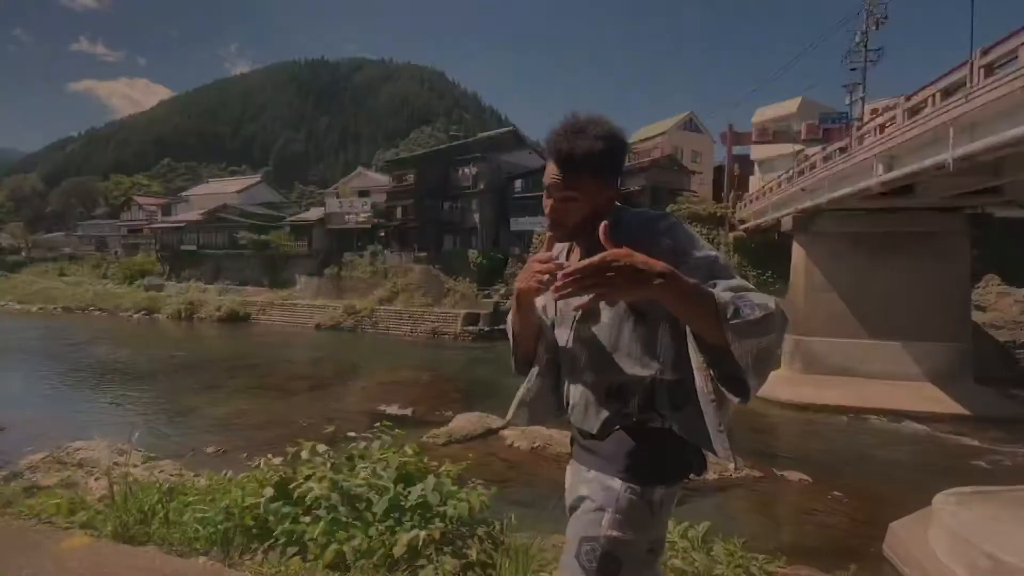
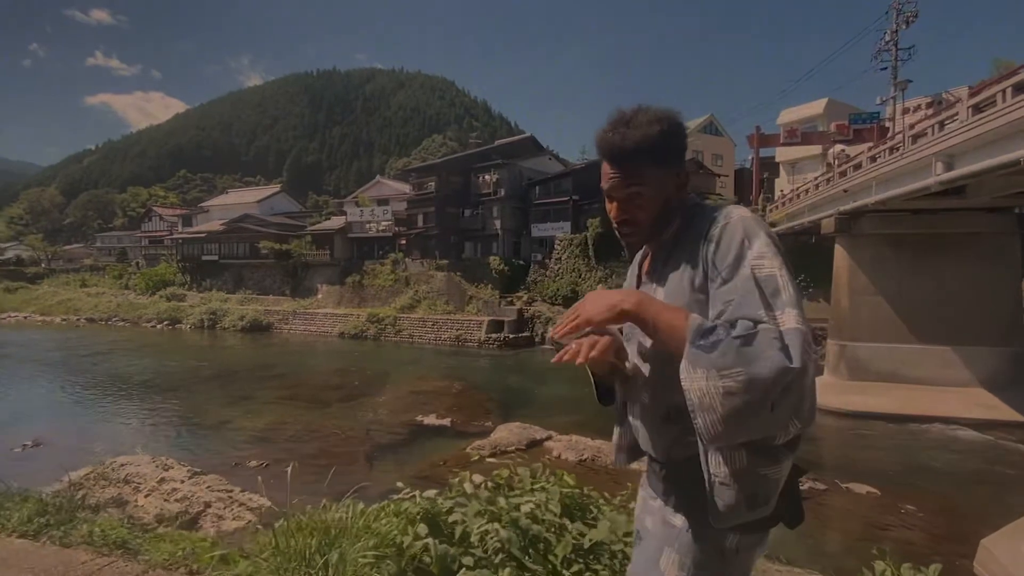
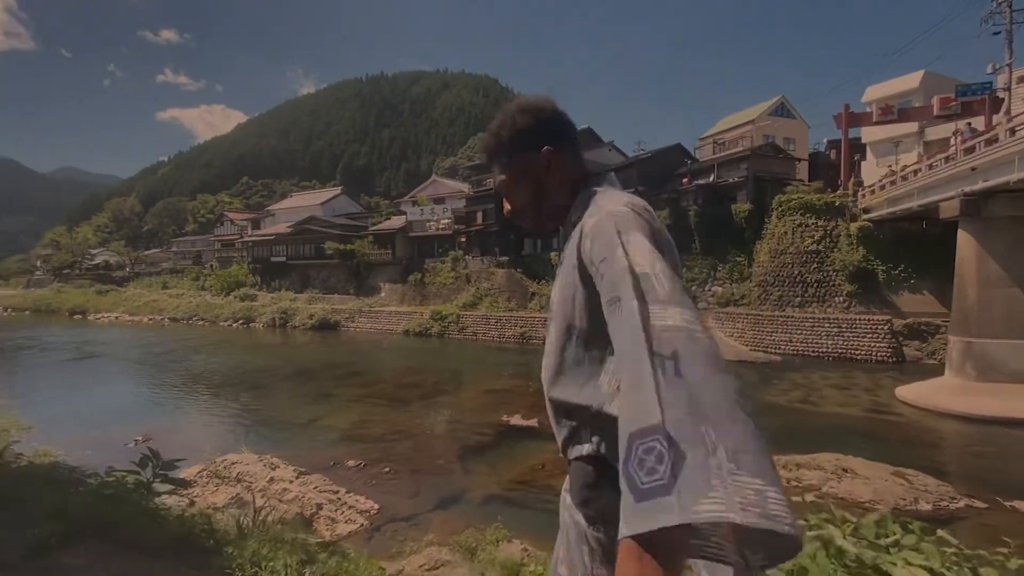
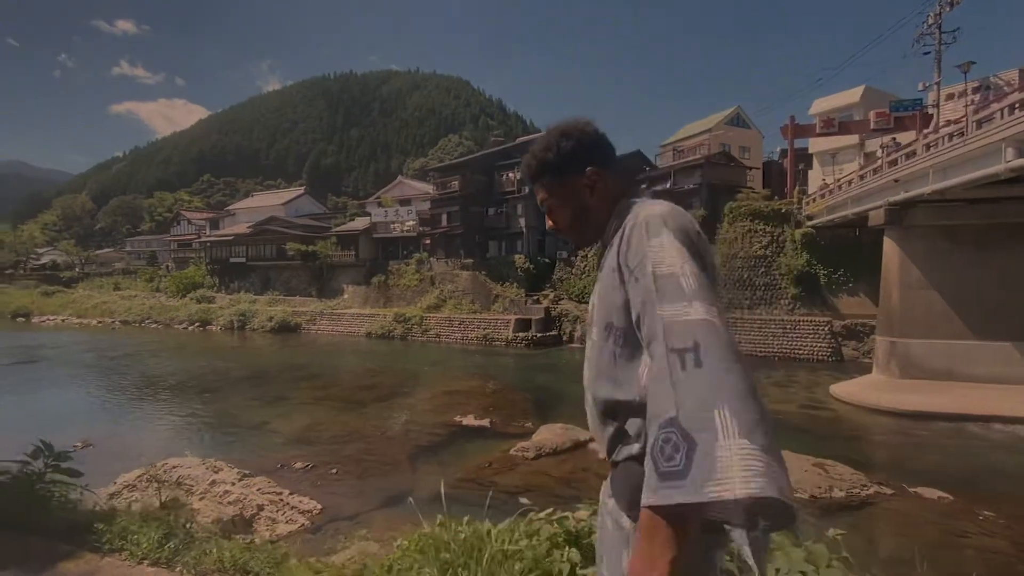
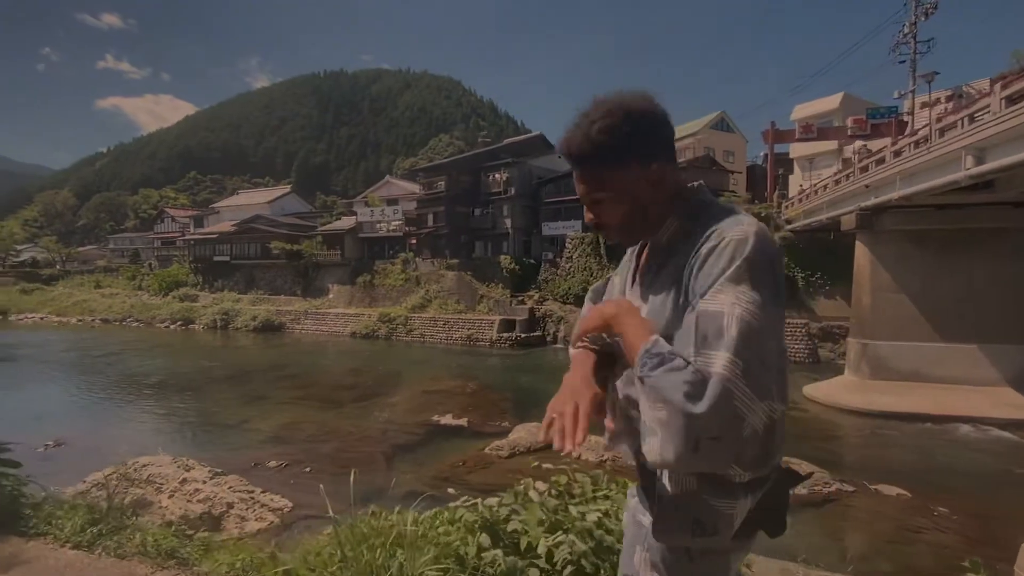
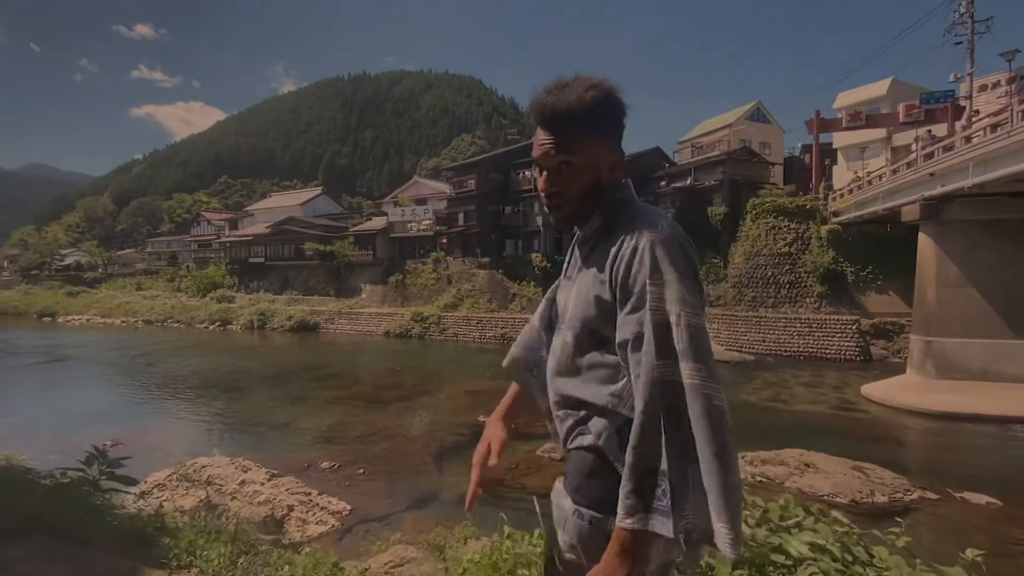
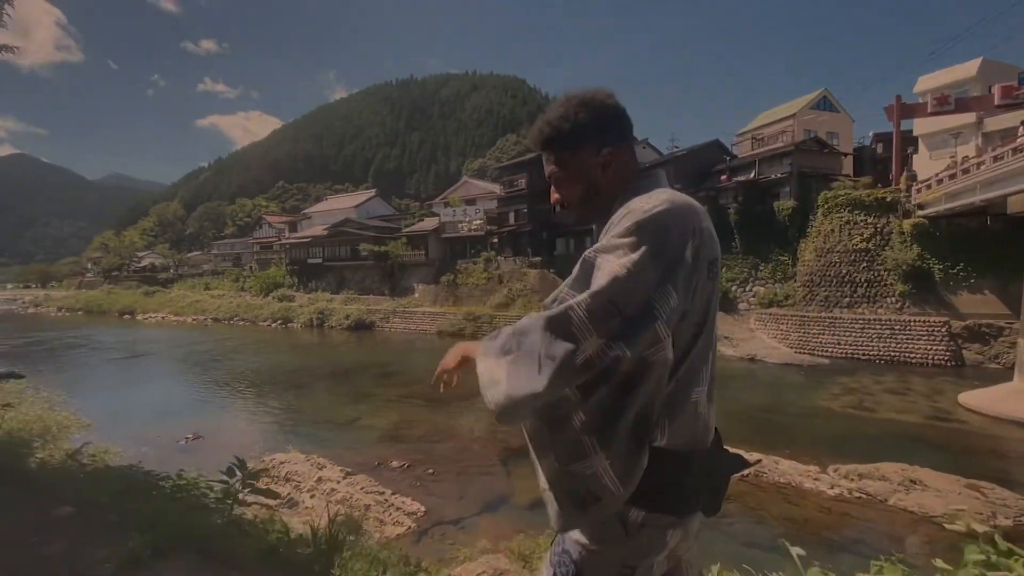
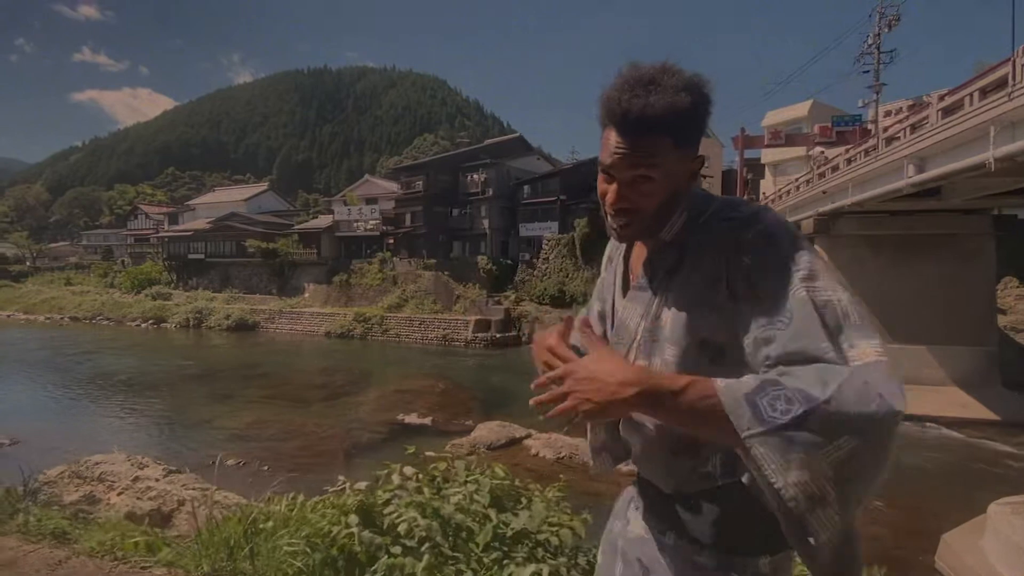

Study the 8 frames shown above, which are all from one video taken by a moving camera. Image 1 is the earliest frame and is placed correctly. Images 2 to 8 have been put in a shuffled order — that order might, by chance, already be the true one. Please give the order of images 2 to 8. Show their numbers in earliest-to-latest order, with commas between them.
8, 2, 5, 4, 6, 3, 7
